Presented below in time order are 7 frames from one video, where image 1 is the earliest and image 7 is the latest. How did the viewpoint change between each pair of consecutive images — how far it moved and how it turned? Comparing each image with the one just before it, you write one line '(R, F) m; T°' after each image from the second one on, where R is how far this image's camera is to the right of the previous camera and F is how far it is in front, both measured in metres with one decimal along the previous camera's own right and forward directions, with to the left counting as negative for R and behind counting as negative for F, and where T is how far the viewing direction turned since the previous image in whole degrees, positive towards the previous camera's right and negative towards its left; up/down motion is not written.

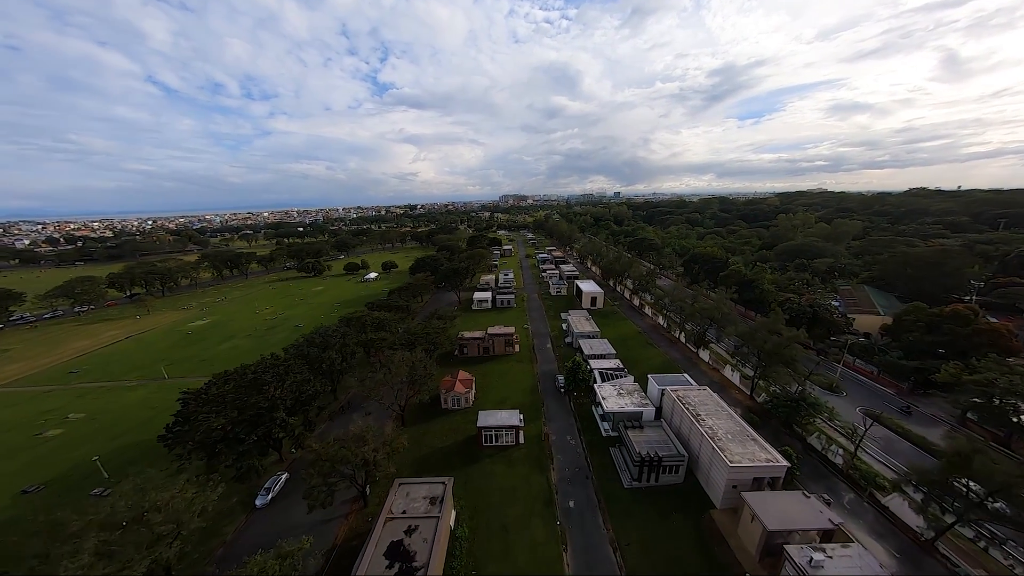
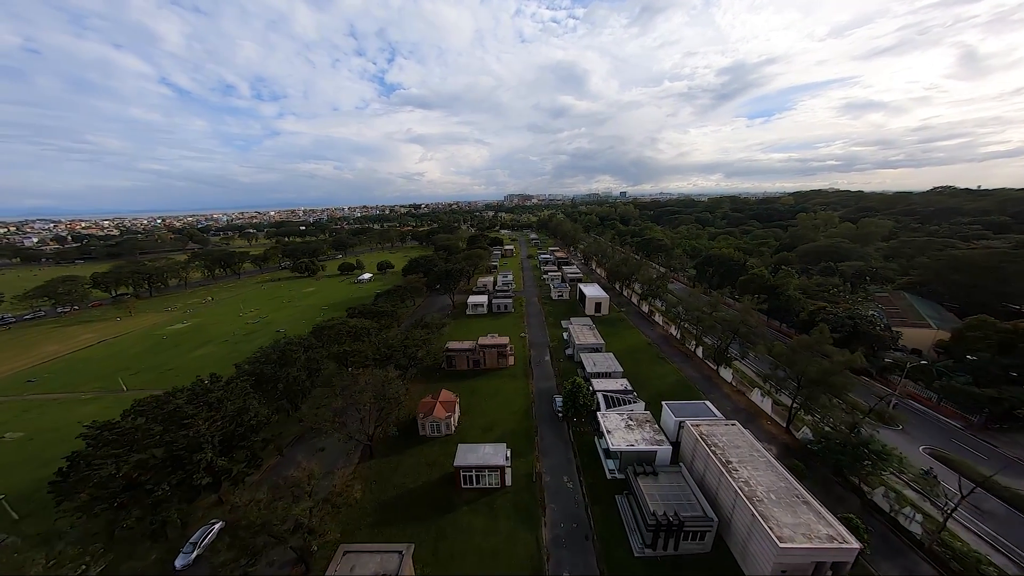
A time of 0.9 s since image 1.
(+1.5, +4.9) m; -1°
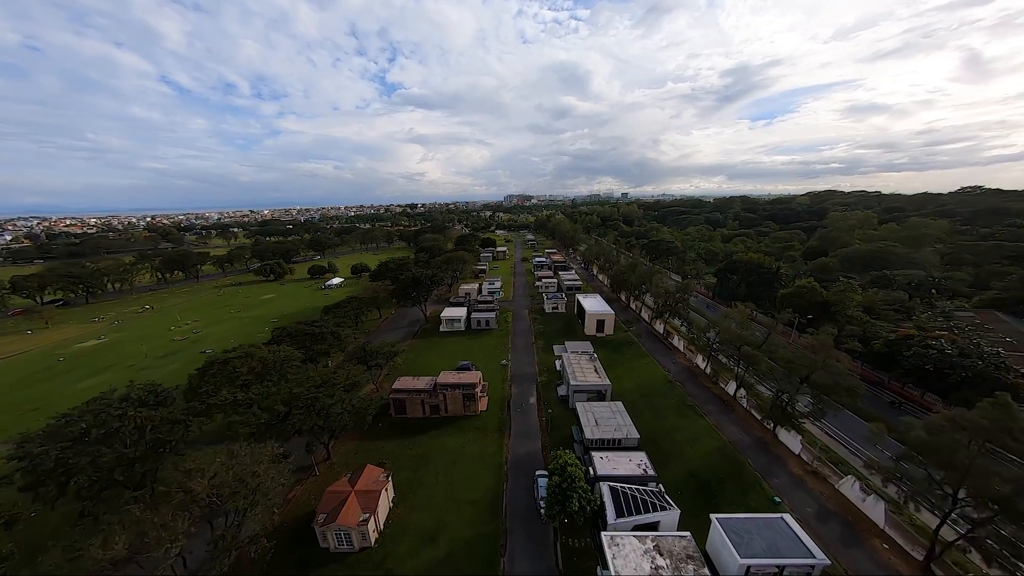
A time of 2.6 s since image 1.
(+2.8, +10.8) m; 0°
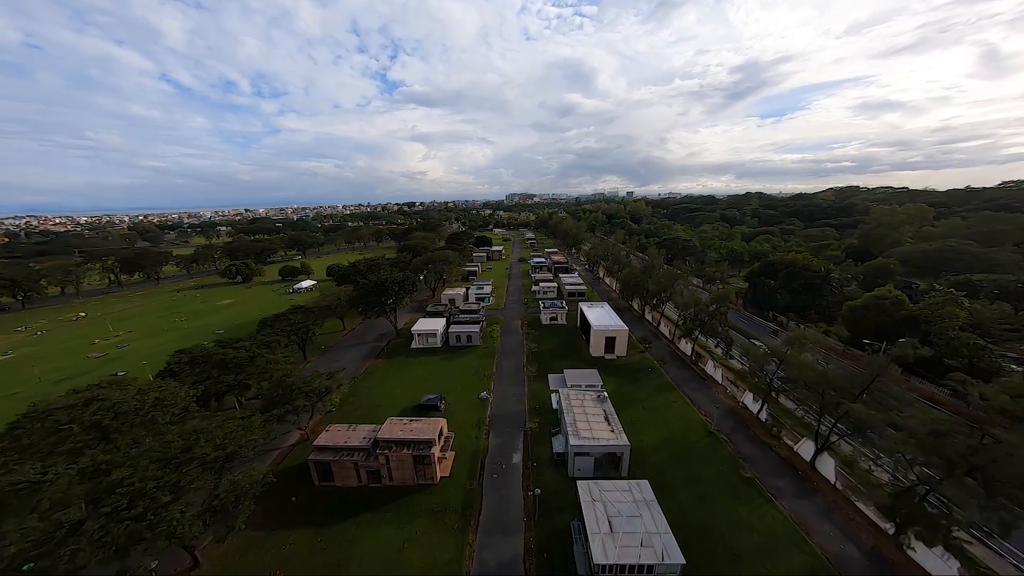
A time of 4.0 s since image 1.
(+2.1, +9.4) m; -1°
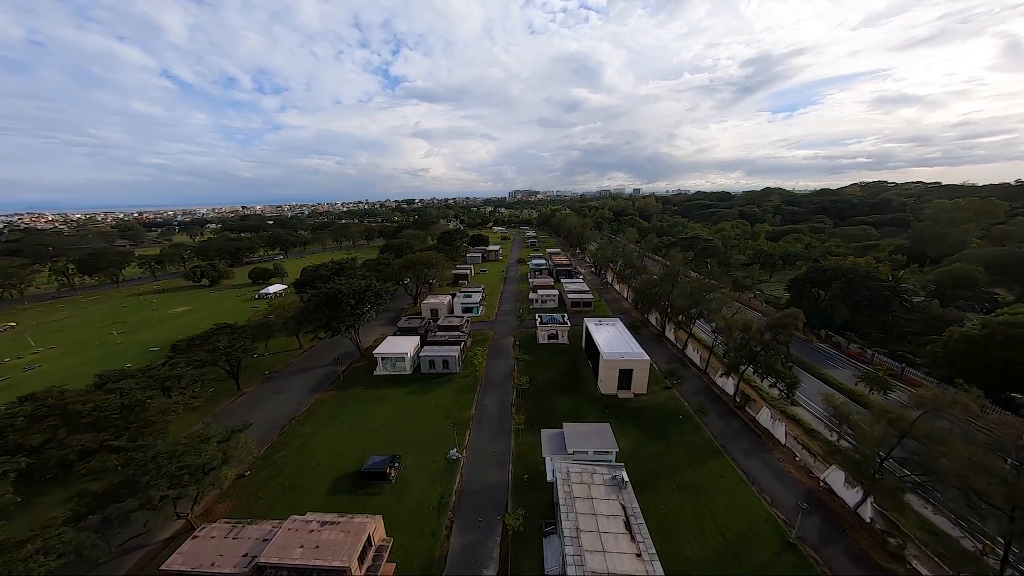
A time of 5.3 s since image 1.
(+1.7, +8.2) m; -1°
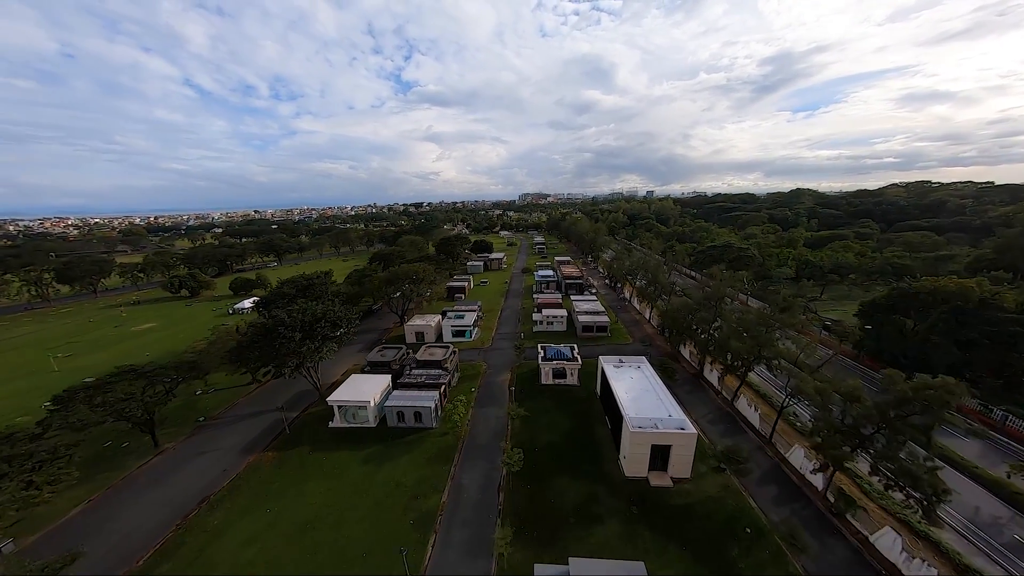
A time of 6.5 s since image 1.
(+1.4, +7.3) m; -2°
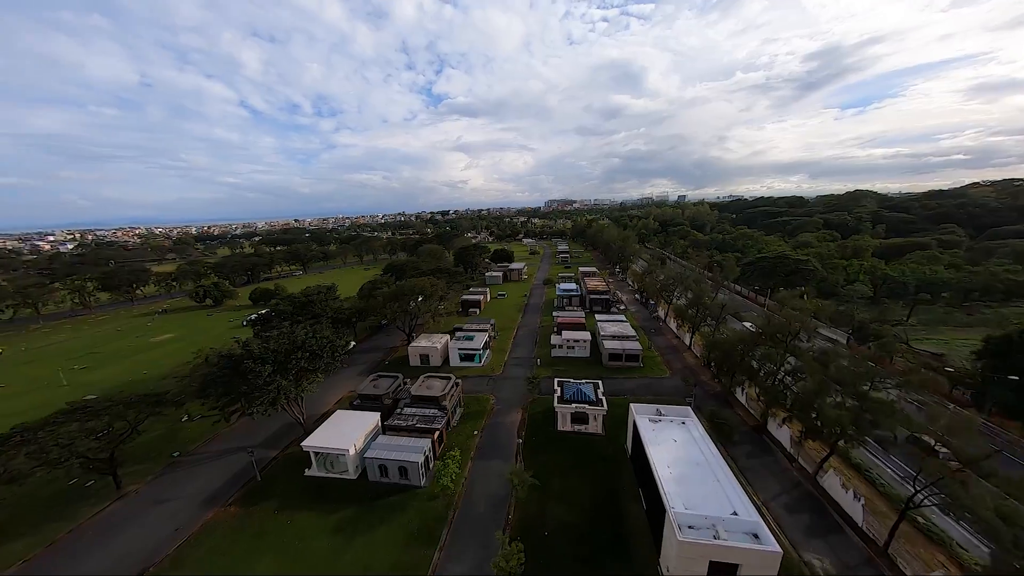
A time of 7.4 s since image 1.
(+1.1, +4.6) m; -5°
